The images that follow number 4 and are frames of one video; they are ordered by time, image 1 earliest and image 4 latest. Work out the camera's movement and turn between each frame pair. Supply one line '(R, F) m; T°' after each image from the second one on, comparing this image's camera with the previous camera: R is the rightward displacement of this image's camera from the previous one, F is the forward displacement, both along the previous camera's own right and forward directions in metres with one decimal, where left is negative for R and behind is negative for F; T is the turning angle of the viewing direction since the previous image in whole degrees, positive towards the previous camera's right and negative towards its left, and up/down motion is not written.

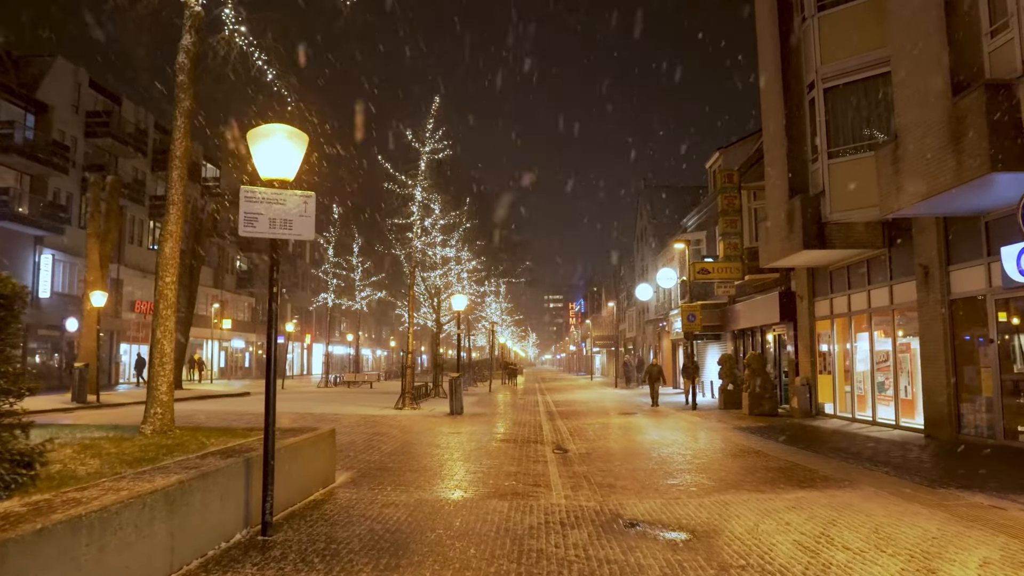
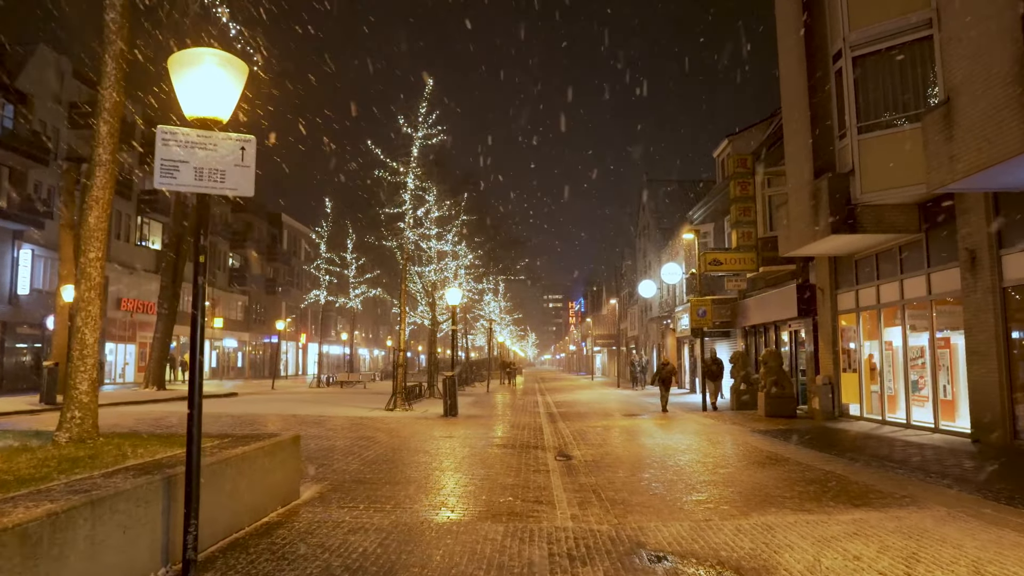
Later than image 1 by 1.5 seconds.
(0.0, +1.4) m; 0°
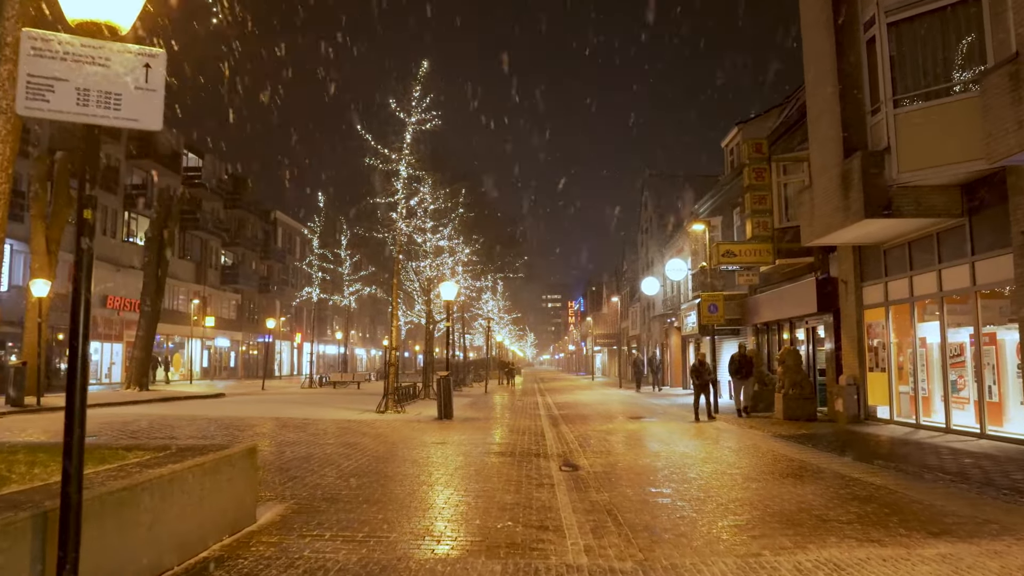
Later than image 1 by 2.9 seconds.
(0.0, +1.3) m; 0°
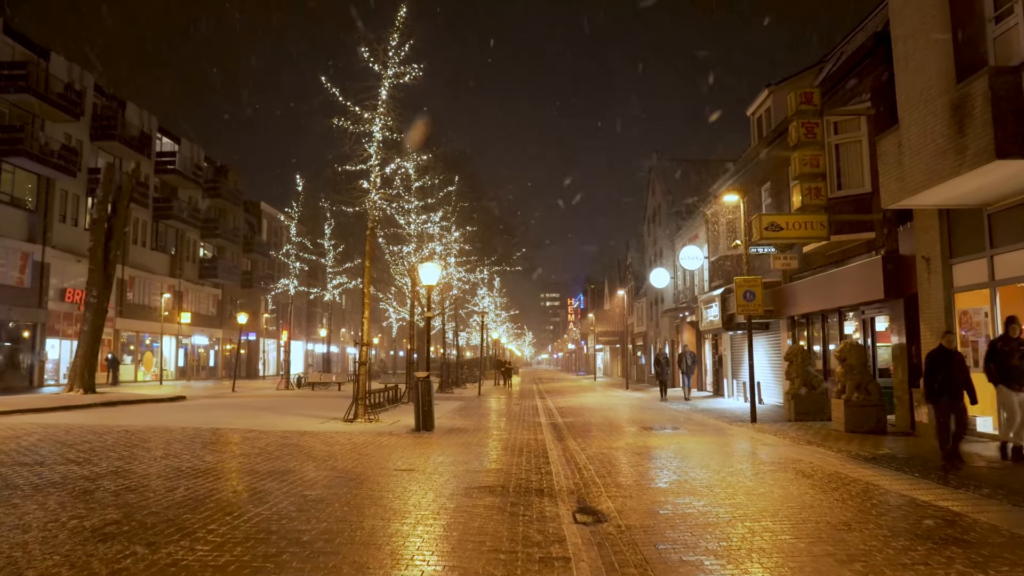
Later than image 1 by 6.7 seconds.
(+0.1, +3.4) m; 0°
